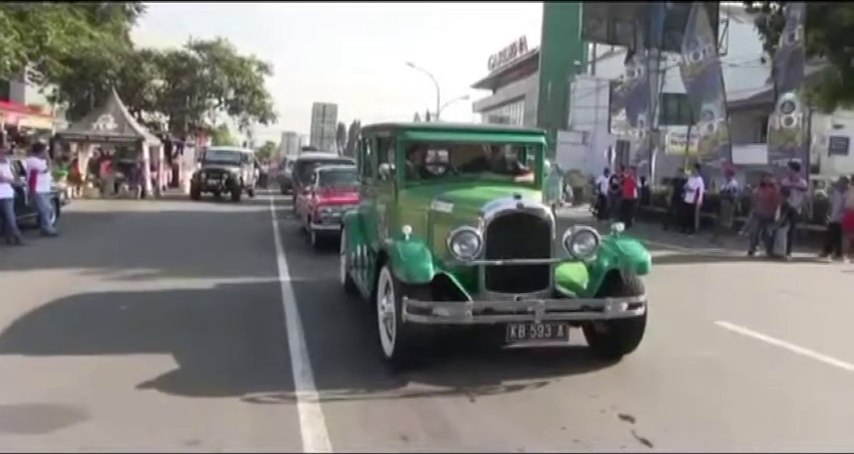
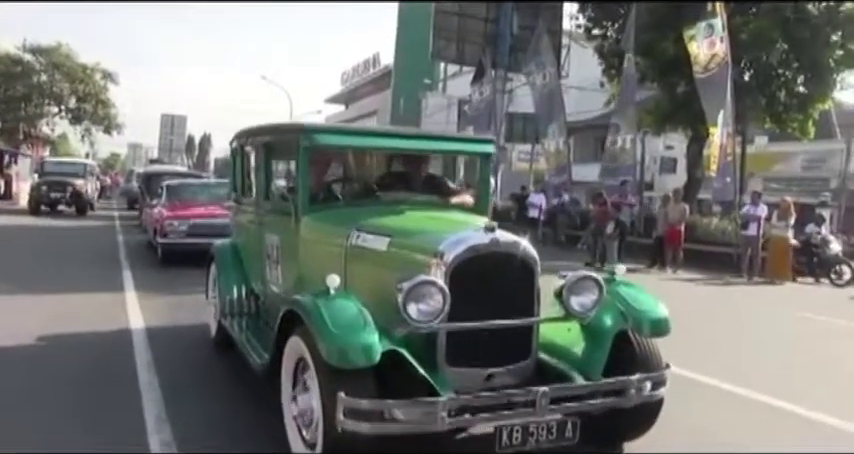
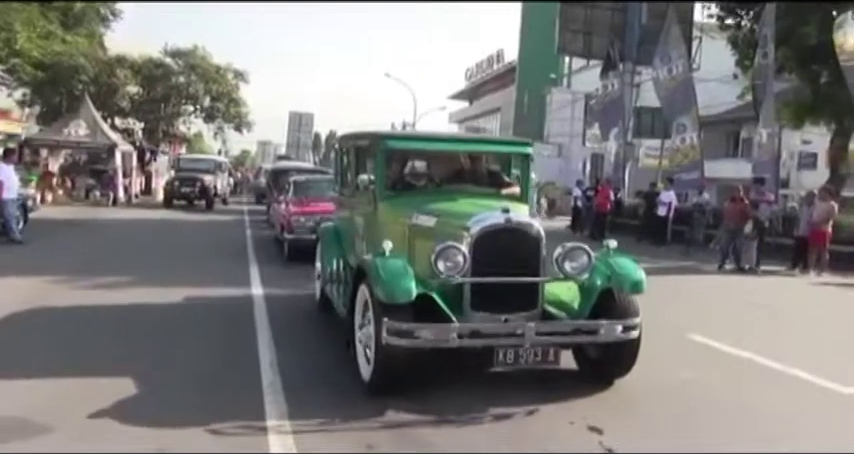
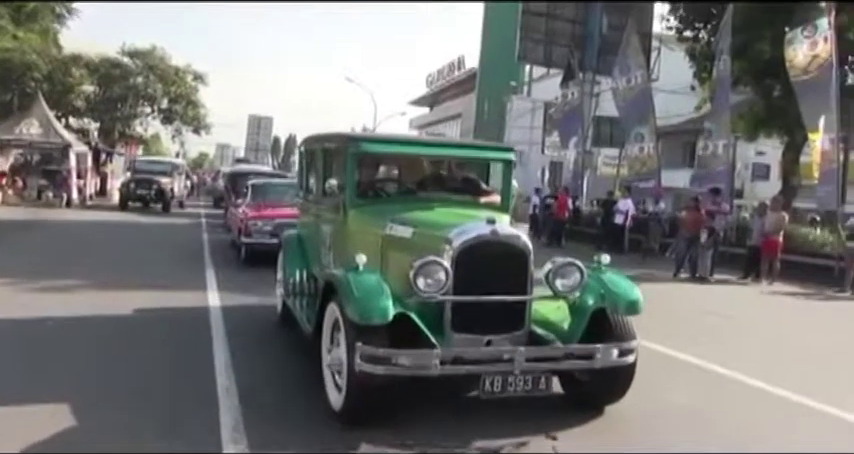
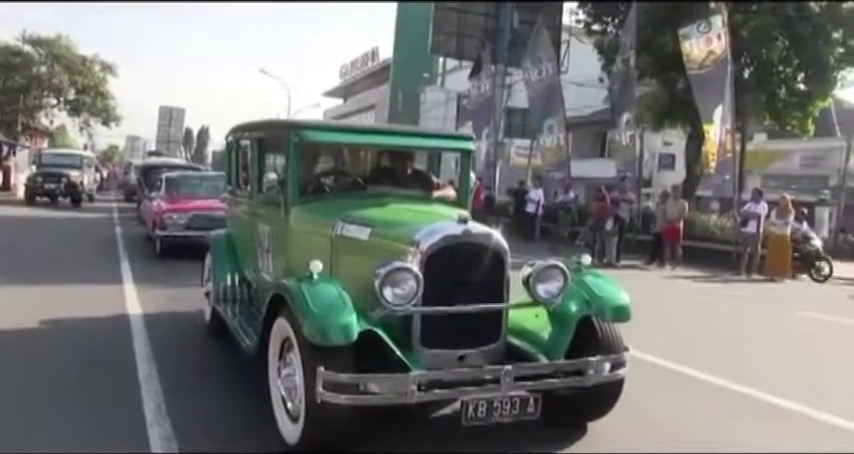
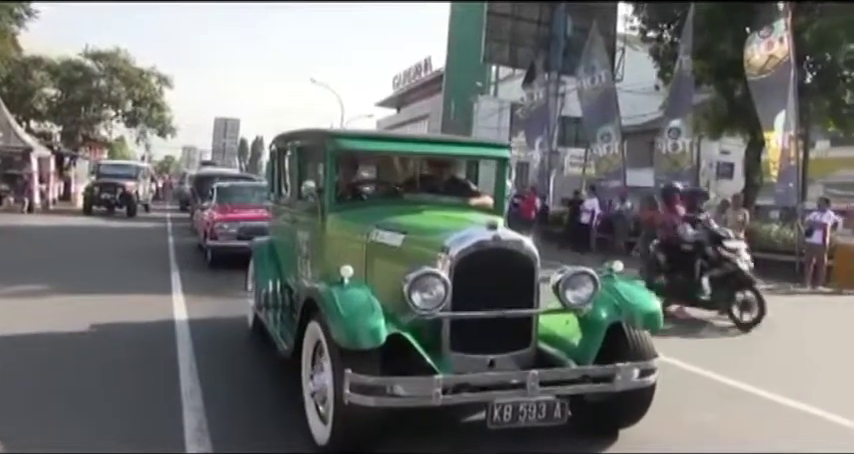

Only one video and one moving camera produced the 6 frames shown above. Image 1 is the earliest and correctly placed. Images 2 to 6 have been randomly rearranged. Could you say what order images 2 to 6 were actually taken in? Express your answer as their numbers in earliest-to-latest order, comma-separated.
3, 4, 6, 5, 2
